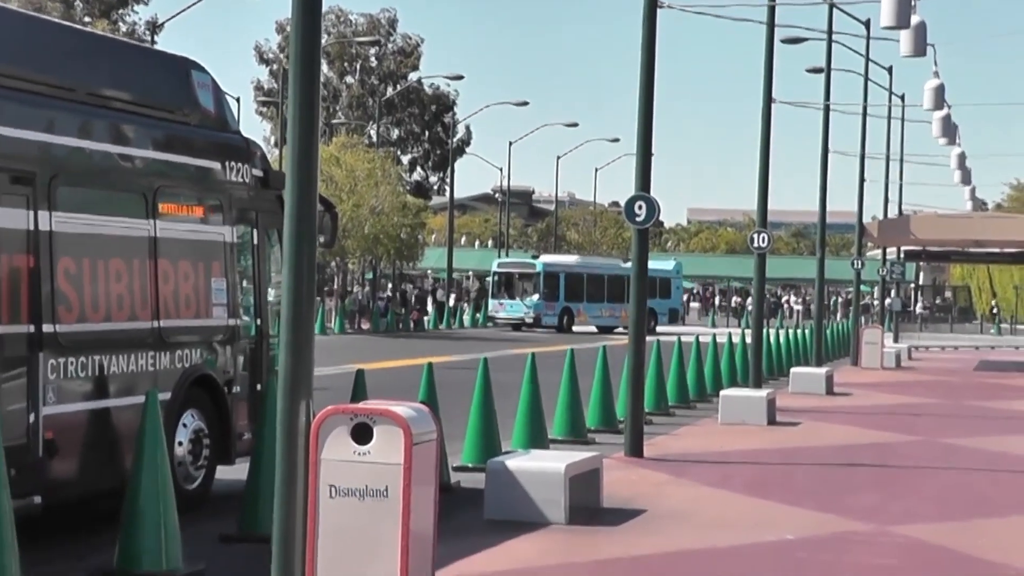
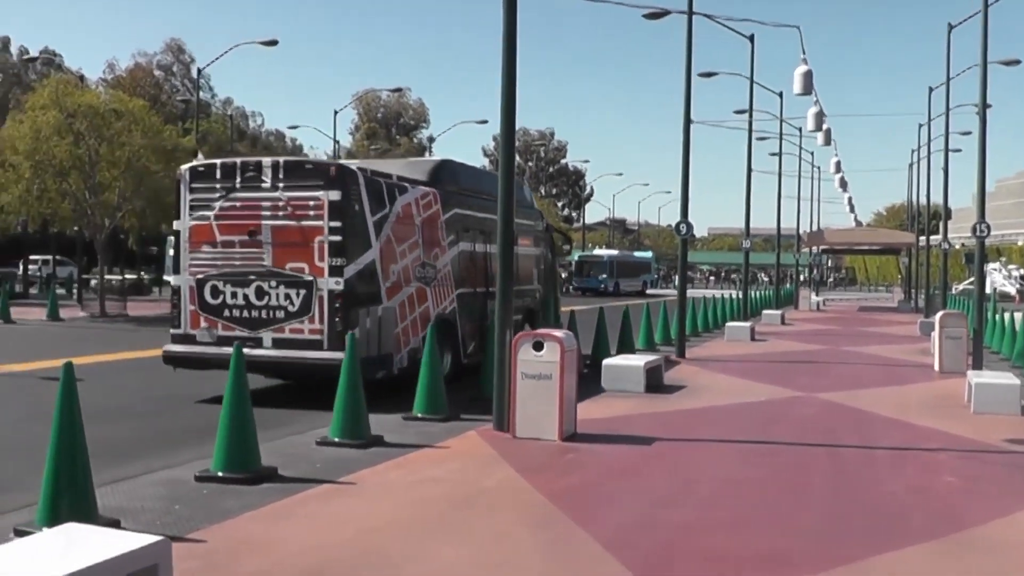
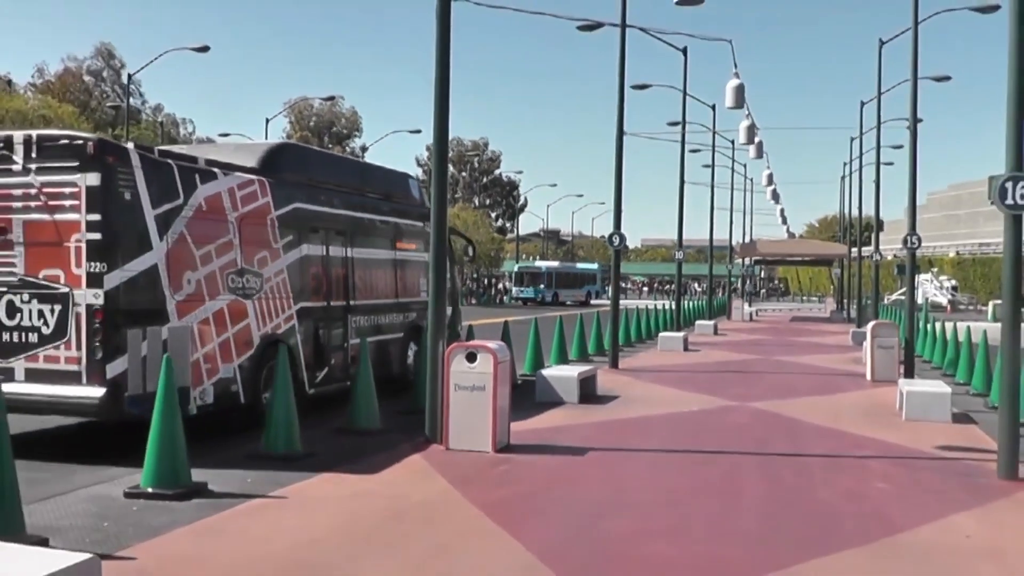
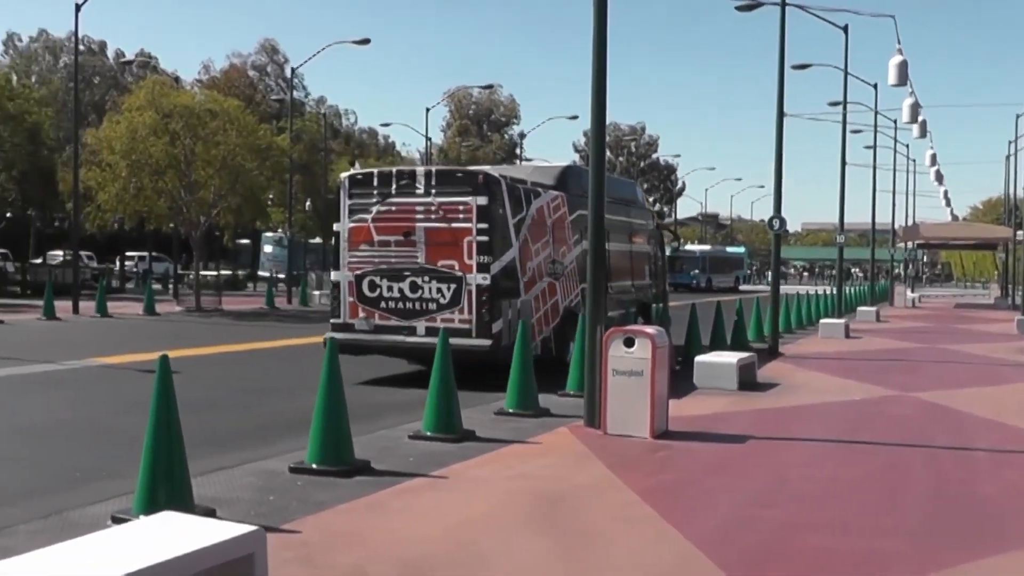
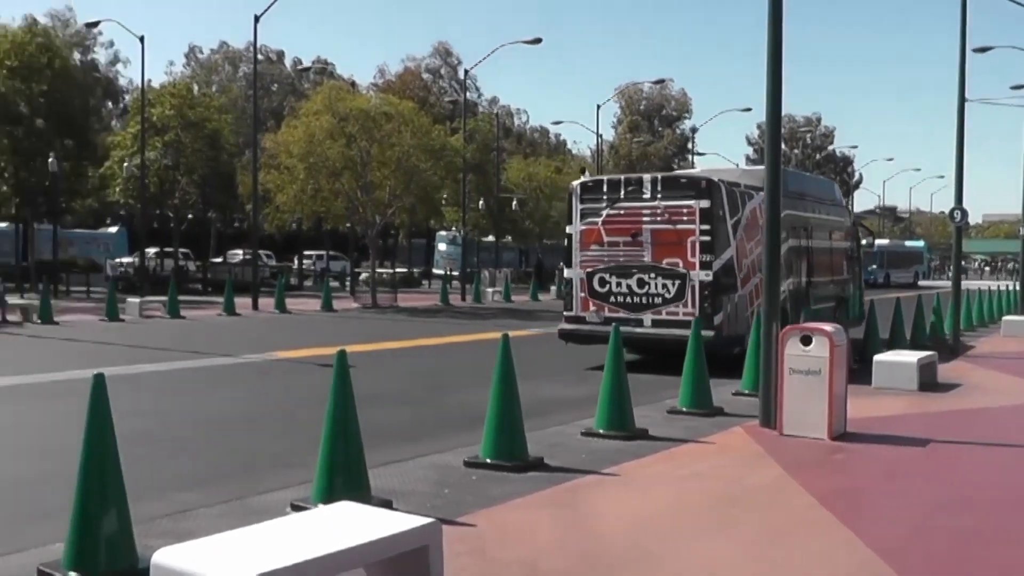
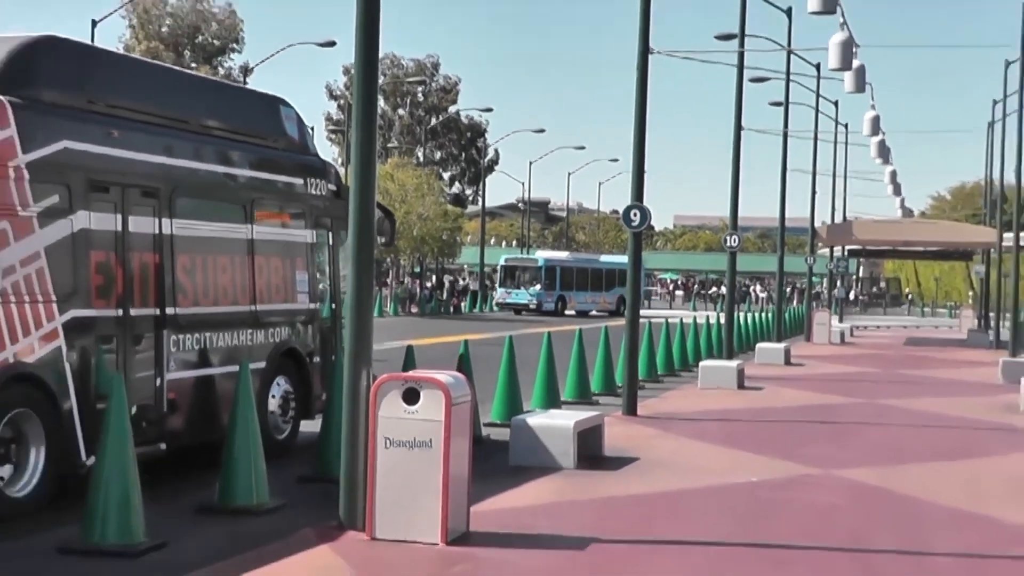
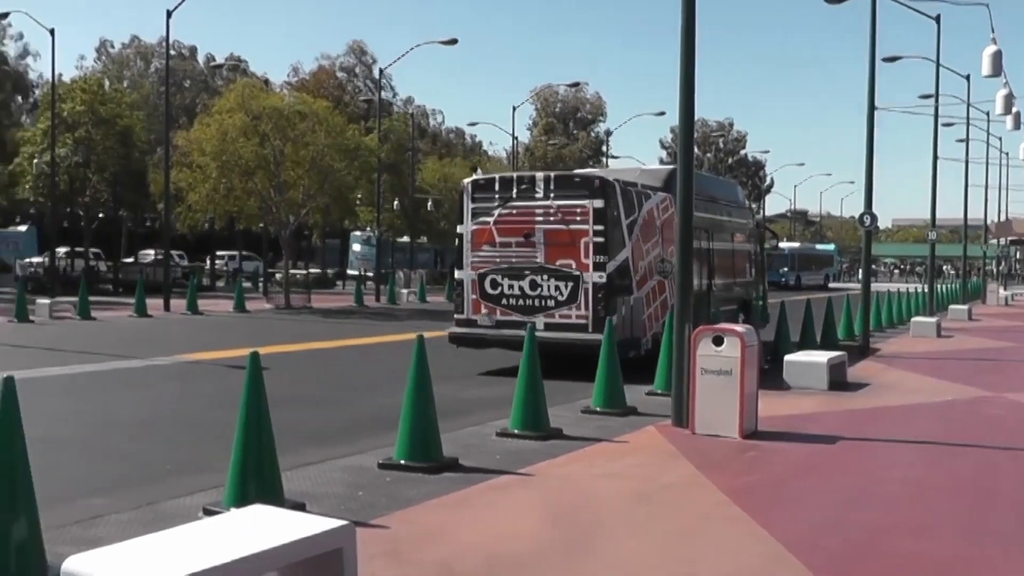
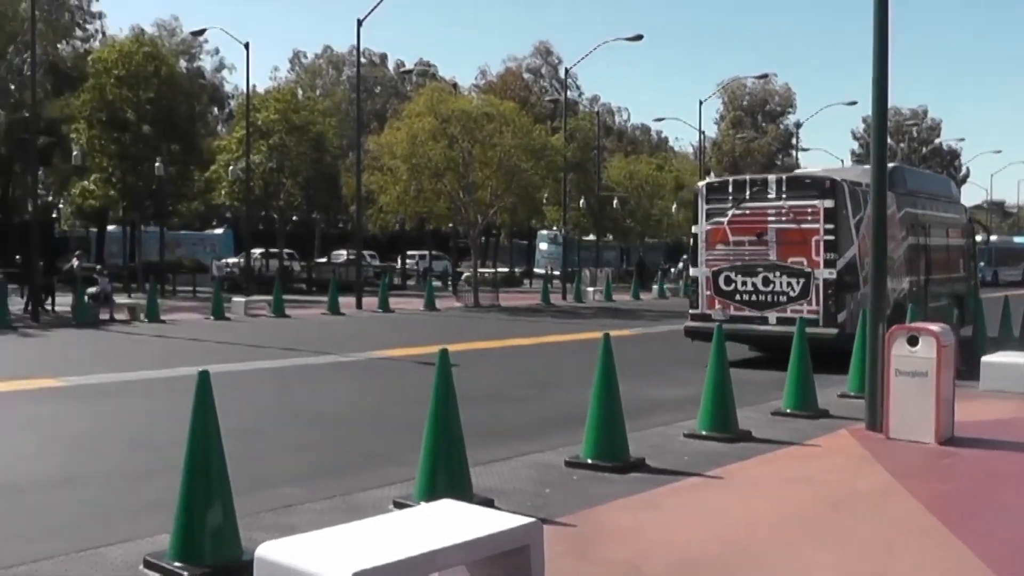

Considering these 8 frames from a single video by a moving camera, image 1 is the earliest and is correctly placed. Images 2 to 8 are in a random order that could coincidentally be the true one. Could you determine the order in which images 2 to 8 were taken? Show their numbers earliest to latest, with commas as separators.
6, 3, 2, 4, 7, 5, 8
